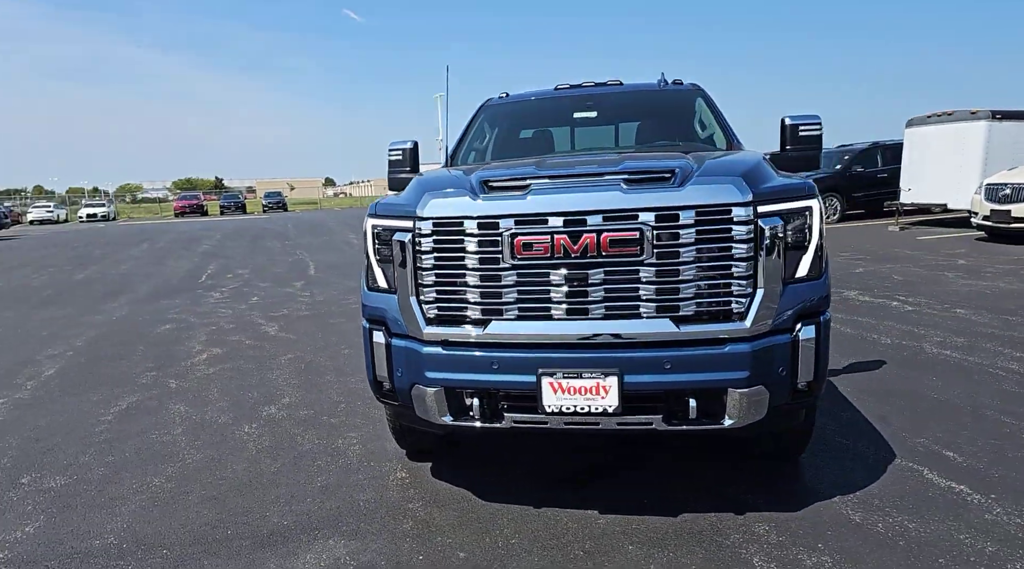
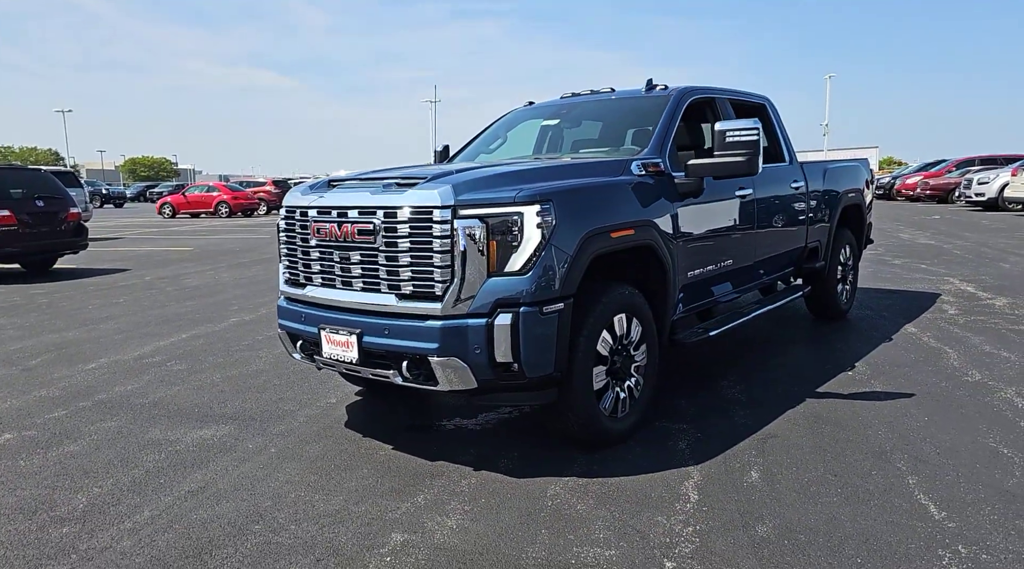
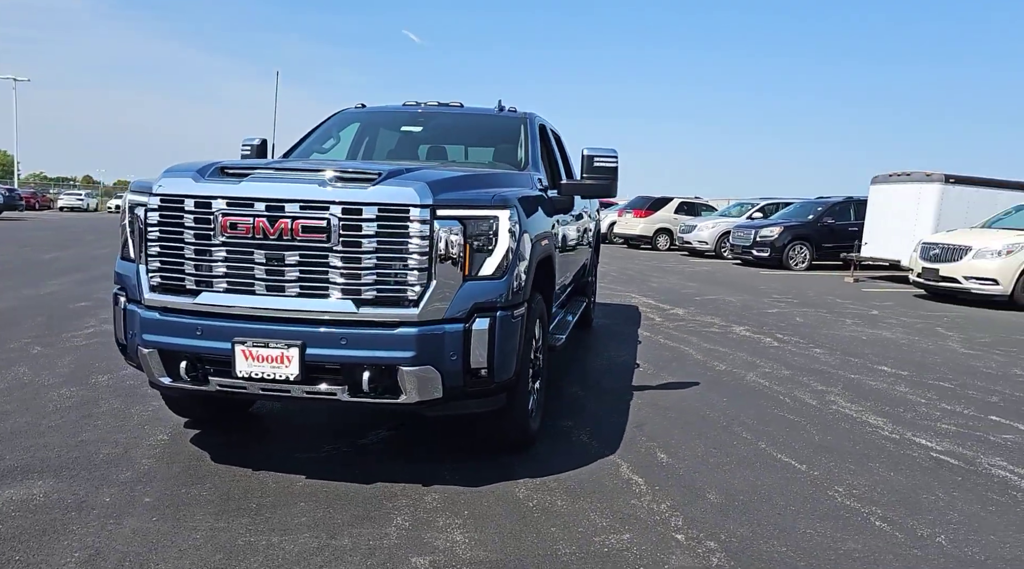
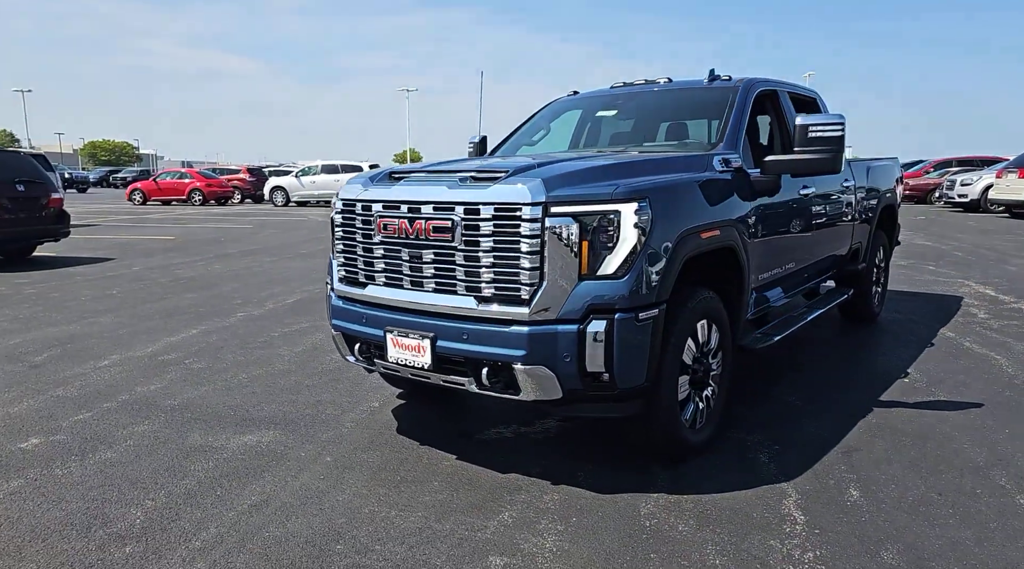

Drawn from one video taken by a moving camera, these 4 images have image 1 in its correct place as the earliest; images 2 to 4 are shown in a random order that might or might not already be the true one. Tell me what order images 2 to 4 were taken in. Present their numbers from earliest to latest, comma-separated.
4, 2, 3
